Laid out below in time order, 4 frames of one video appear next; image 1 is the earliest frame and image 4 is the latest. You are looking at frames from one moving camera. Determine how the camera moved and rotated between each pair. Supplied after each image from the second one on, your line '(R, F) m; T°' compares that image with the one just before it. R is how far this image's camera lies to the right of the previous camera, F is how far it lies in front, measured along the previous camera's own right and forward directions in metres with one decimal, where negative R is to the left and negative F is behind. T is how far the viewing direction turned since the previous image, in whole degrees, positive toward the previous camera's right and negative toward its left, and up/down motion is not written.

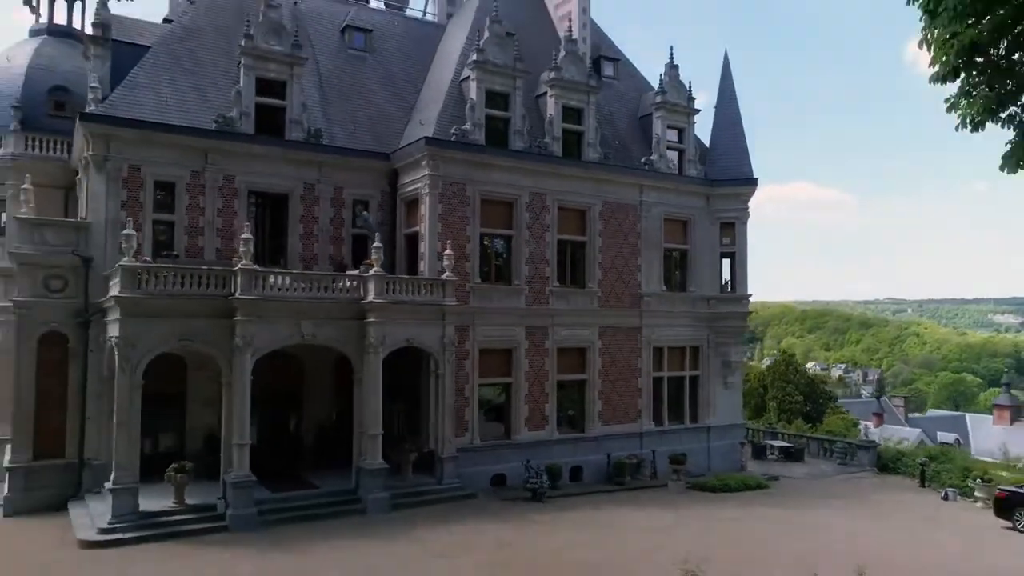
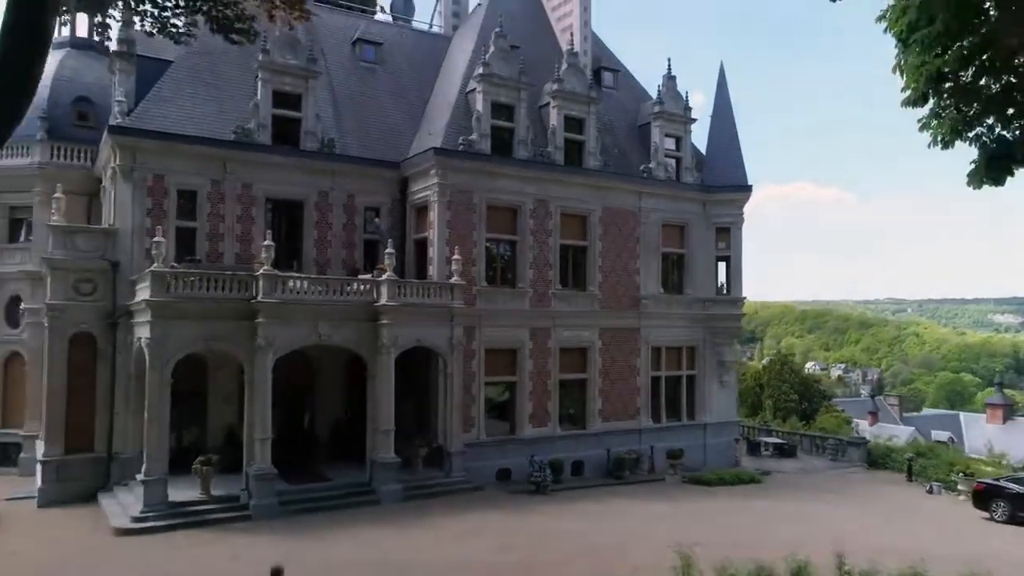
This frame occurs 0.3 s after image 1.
(-0.1, -0.8) m; 0°
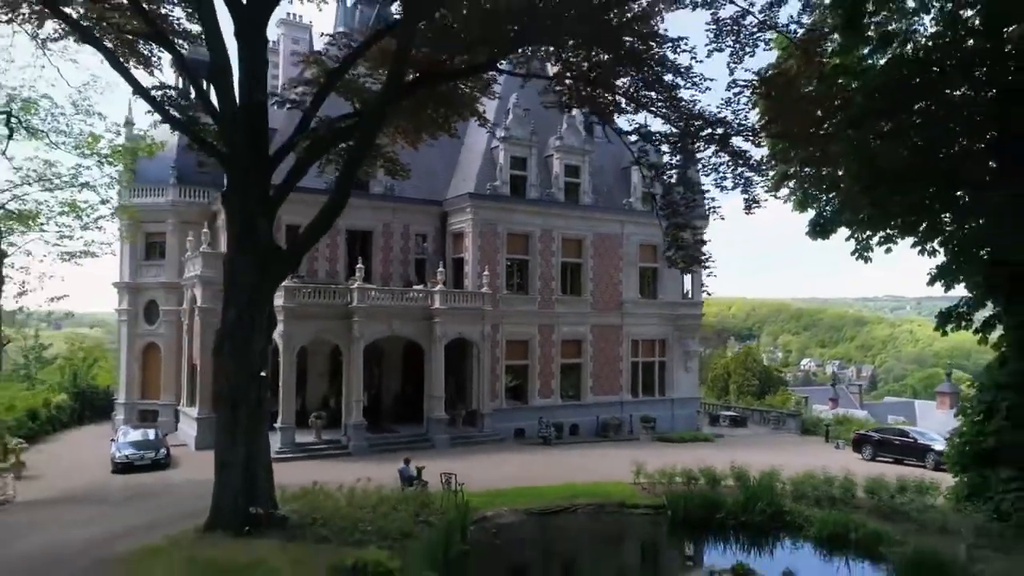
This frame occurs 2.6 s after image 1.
(-0.4, -6.3) m; 0°
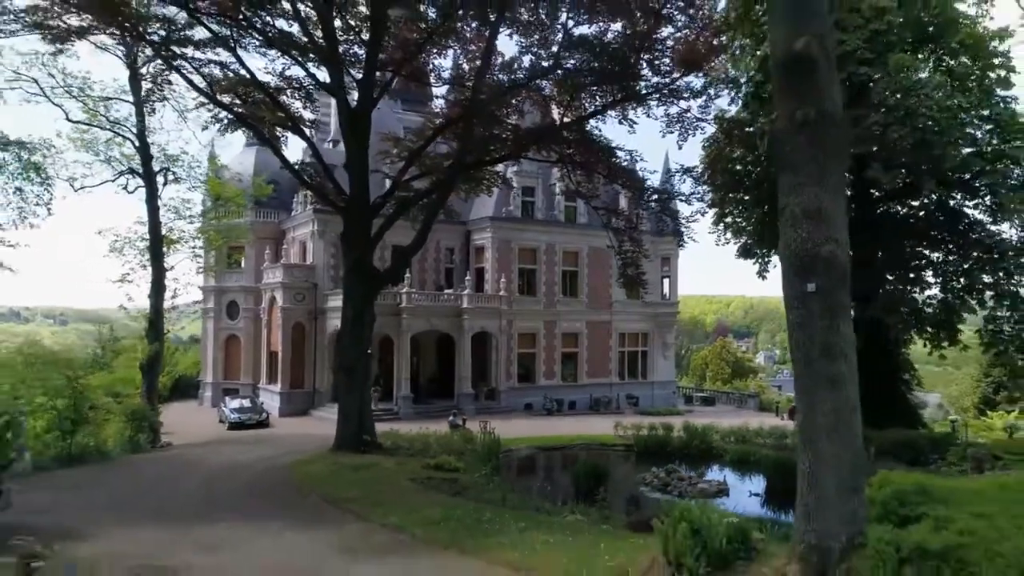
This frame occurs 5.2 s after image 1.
(-0.4, -6.2) m; 0°
